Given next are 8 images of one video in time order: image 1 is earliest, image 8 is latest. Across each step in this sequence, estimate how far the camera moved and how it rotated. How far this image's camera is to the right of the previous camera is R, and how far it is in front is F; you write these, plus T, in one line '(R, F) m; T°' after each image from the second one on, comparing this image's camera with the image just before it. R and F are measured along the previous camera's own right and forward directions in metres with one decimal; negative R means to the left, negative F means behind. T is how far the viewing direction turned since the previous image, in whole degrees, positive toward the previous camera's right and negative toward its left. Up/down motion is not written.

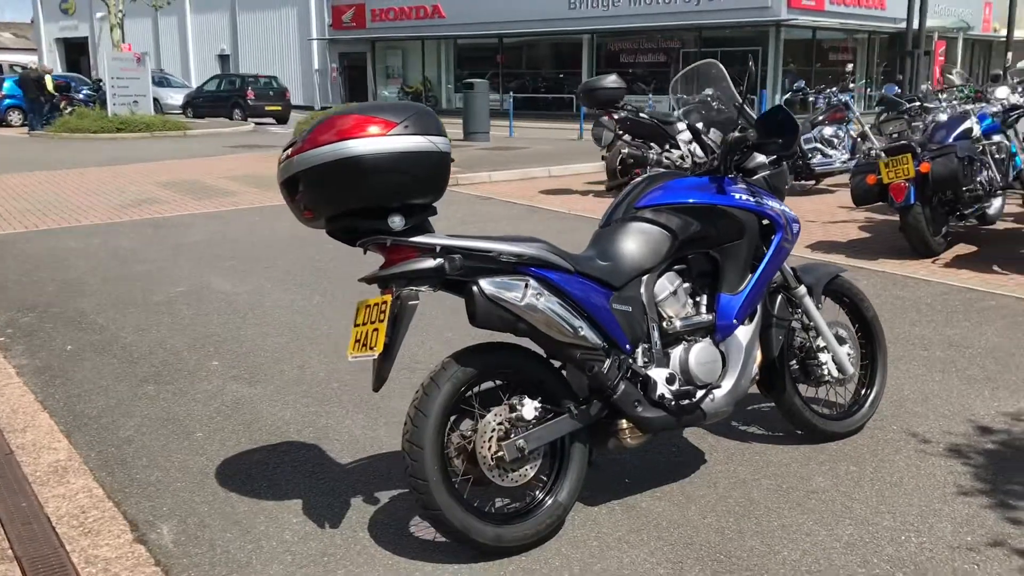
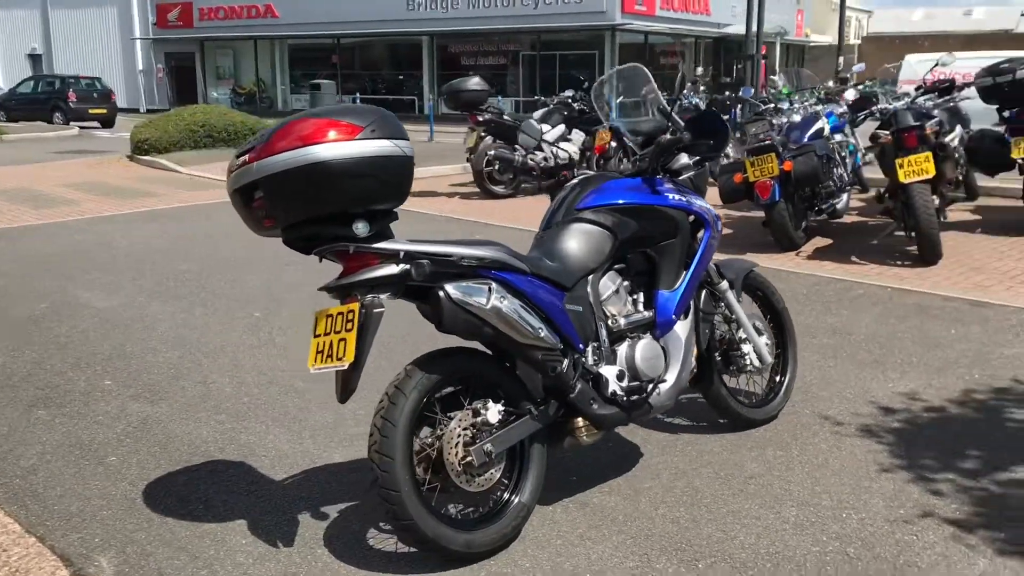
(-0.4, 0.0) m; +10°
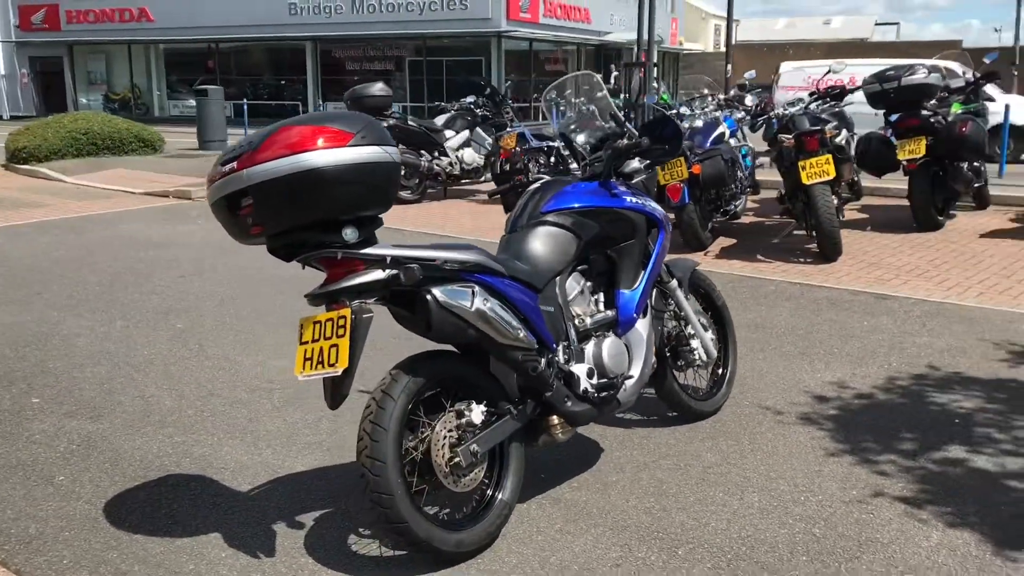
(-0.3, -0.1) m; +7°
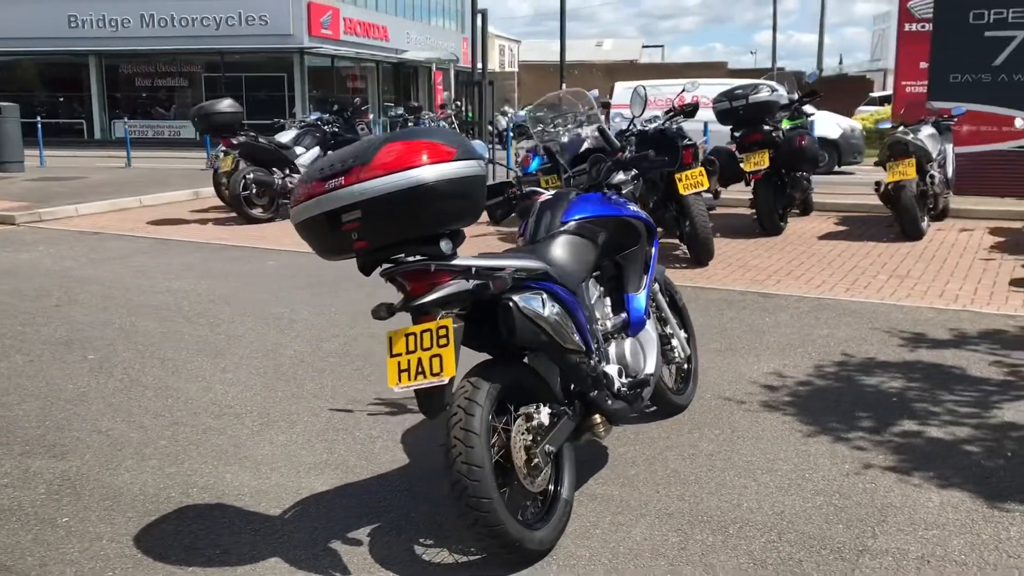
(-1.0, 0.0) m; +13°
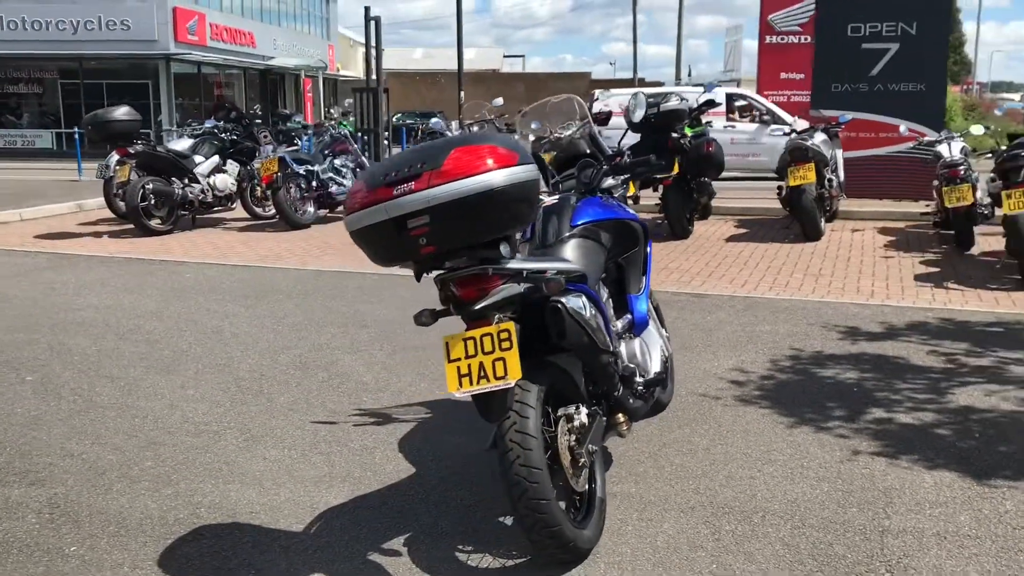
(-0.6, 0.0) m; +8°
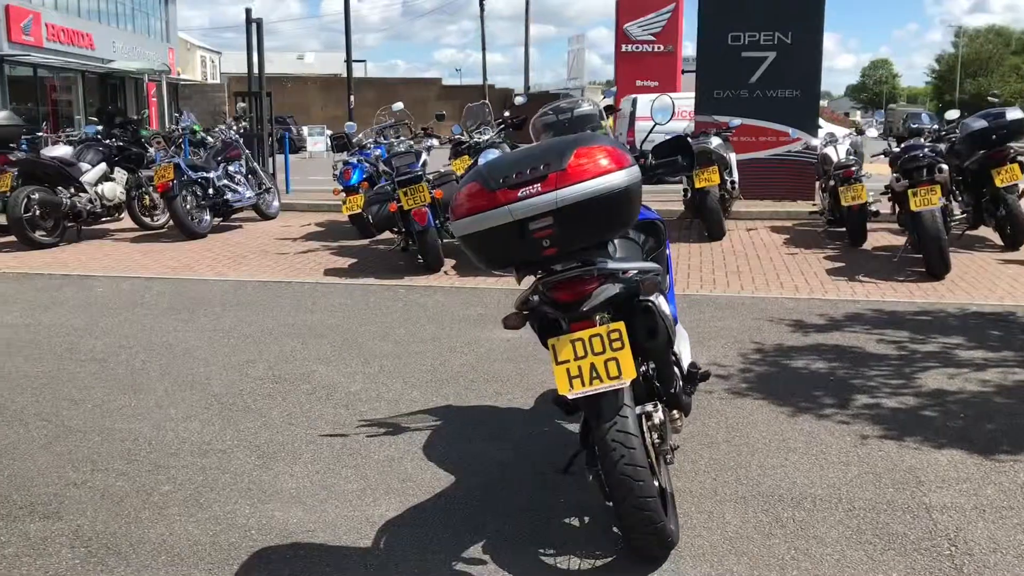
(-0.9, +0.1) m; +9°
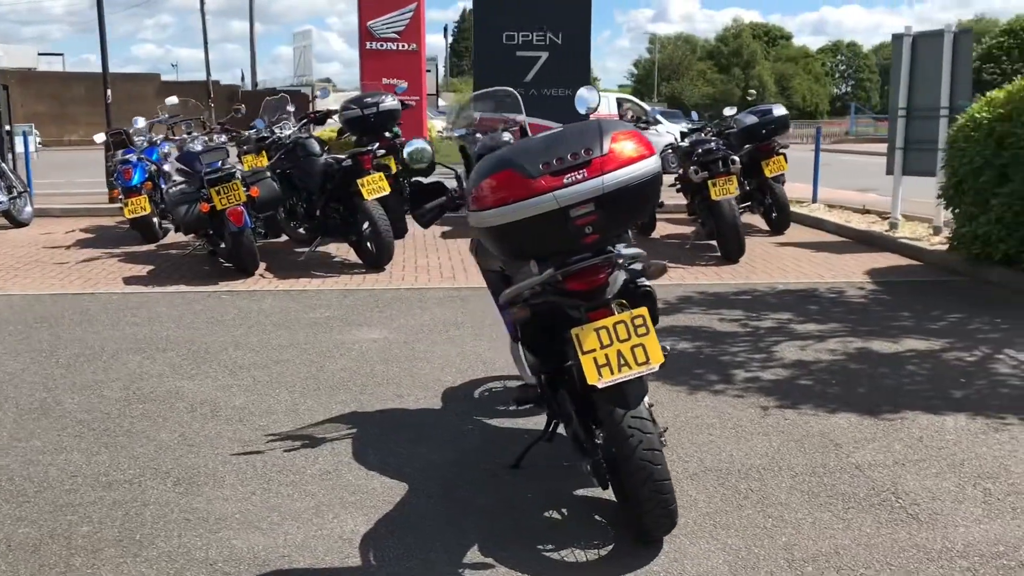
(-0.9, +0.2) m; +16°
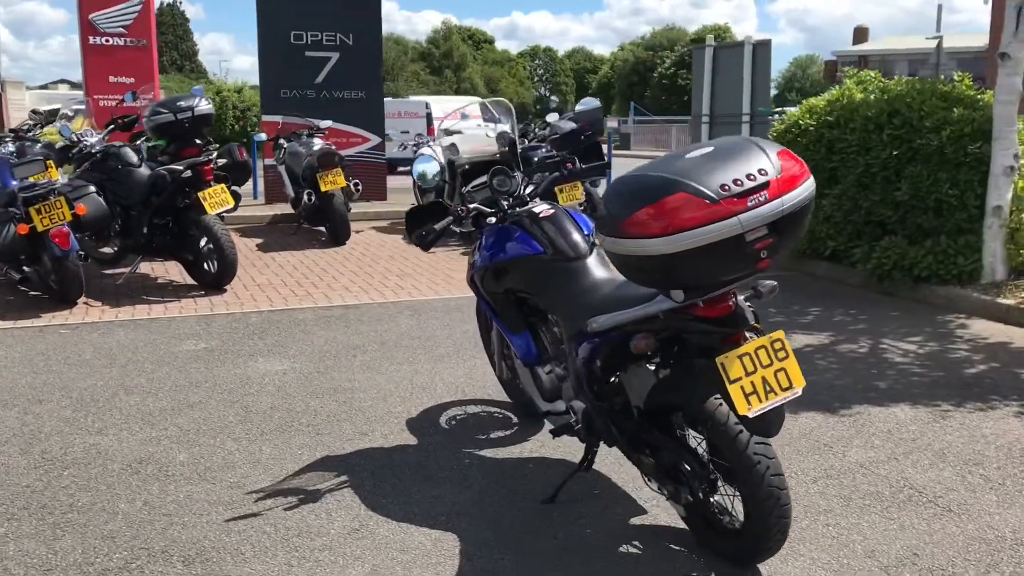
(-1.3, +0.5) m; +17°
